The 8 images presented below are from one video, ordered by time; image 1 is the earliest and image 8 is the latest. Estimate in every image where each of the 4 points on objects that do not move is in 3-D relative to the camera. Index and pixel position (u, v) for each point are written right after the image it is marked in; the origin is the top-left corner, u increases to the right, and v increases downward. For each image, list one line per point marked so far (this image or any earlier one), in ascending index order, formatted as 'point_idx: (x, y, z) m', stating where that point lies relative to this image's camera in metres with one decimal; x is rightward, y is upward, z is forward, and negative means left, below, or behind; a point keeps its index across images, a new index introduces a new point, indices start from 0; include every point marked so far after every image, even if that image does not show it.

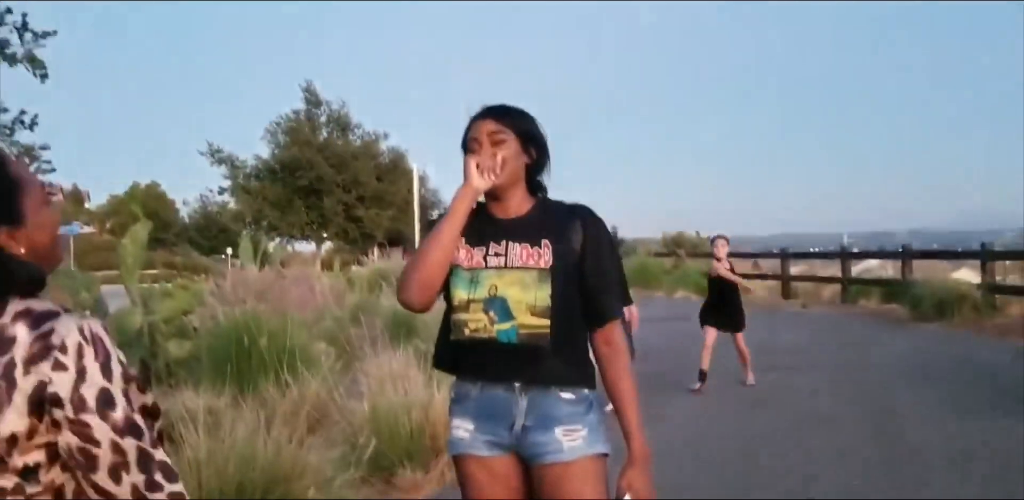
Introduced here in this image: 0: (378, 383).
0: (-0.8, -0.8, +6.7) m
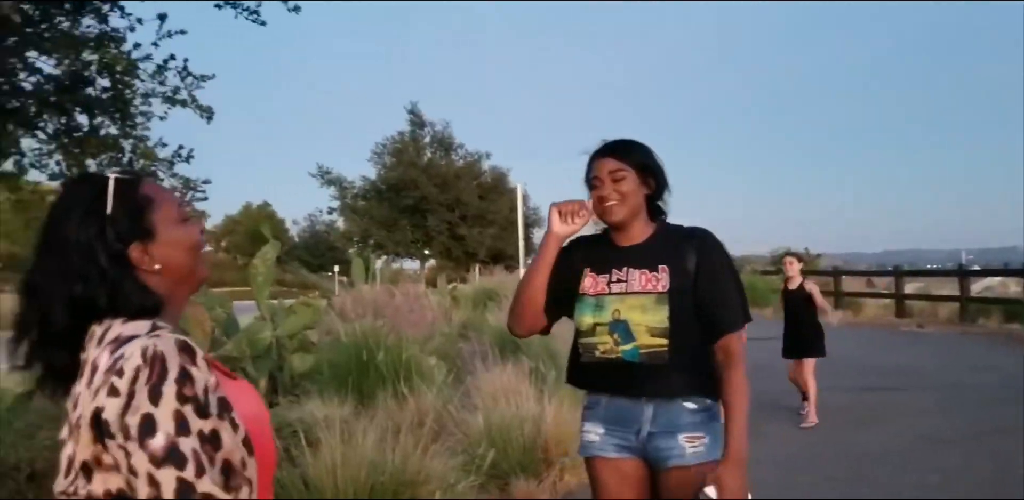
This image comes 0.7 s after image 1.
0: (-0.1, -0.9, +7.1) m
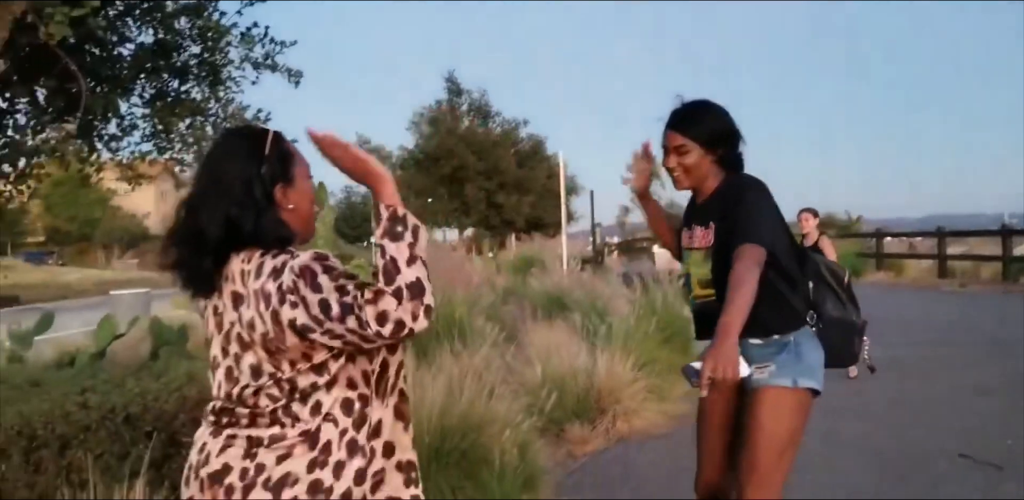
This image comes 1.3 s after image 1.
0: (+0.2, -0.6, +7.4) m
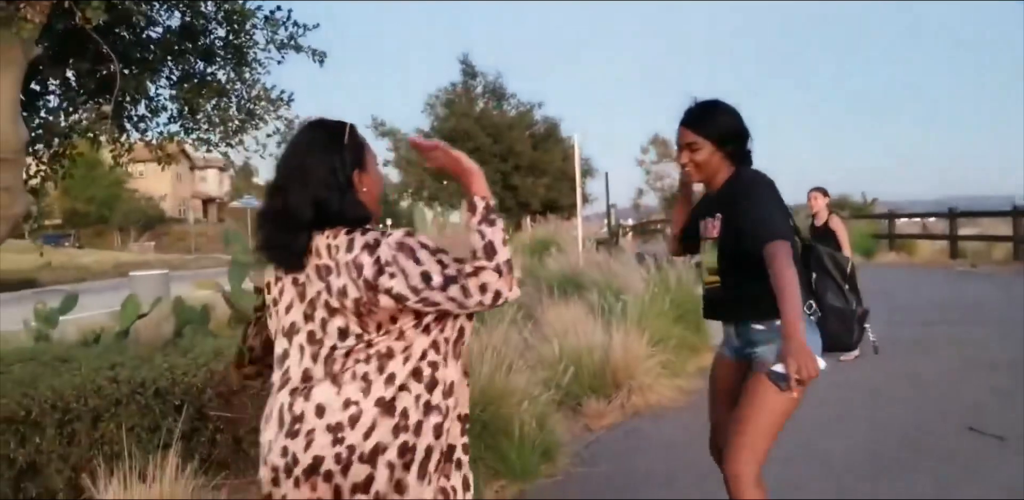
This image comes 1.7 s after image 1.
0: (+0.3, -0.5, +7.5) m
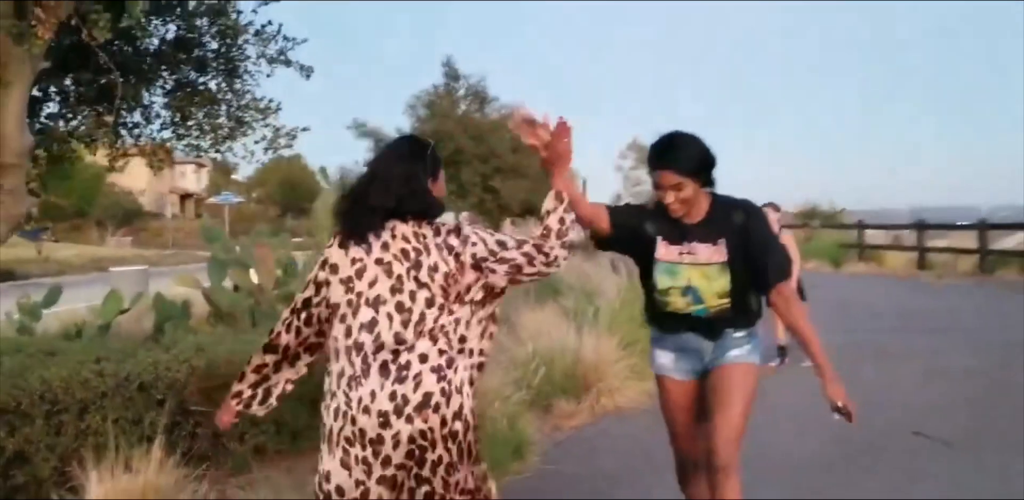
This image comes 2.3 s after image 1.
0: (+0.2, -0.5, +7.8) m
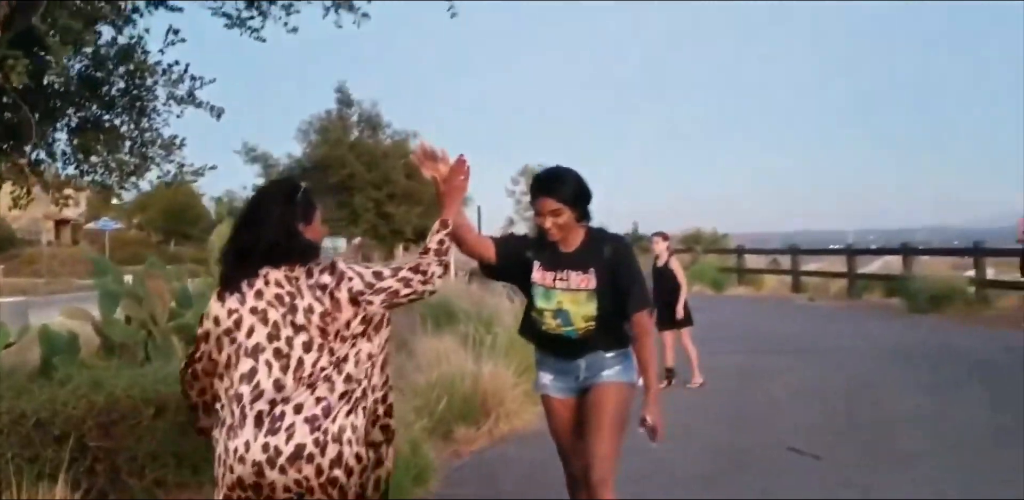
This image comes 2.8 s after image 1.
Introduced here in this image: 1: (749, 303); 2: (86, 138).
0: (-0.5, -0.7, +7.9) m
1: (+3.7, -0.8, +17.7) m
2: (-1.9, +0.5, +5.1) m
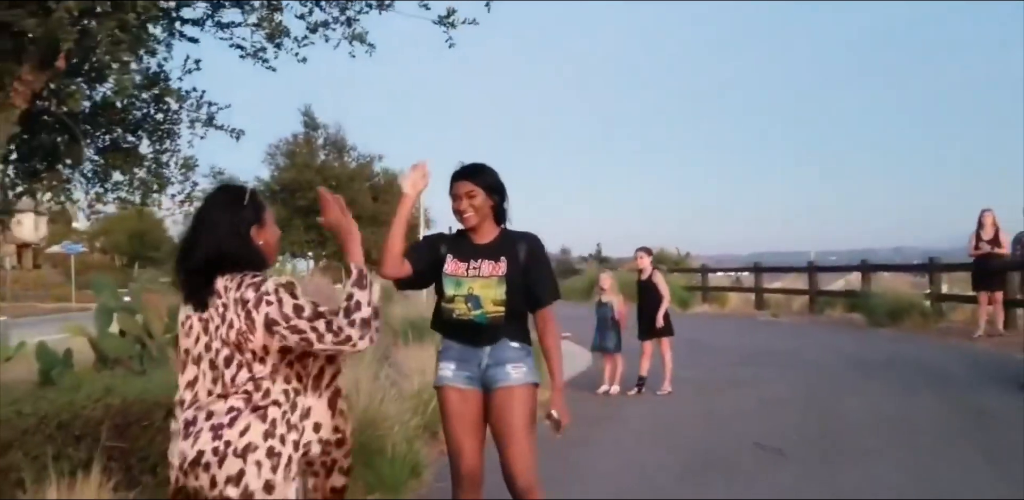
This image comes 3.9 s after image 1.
0: (-0.7, -0.8, +8.4) m
1: (+3.2, -1.1, +18.3) m
2: (-1.9, +0.4, +5.6) m
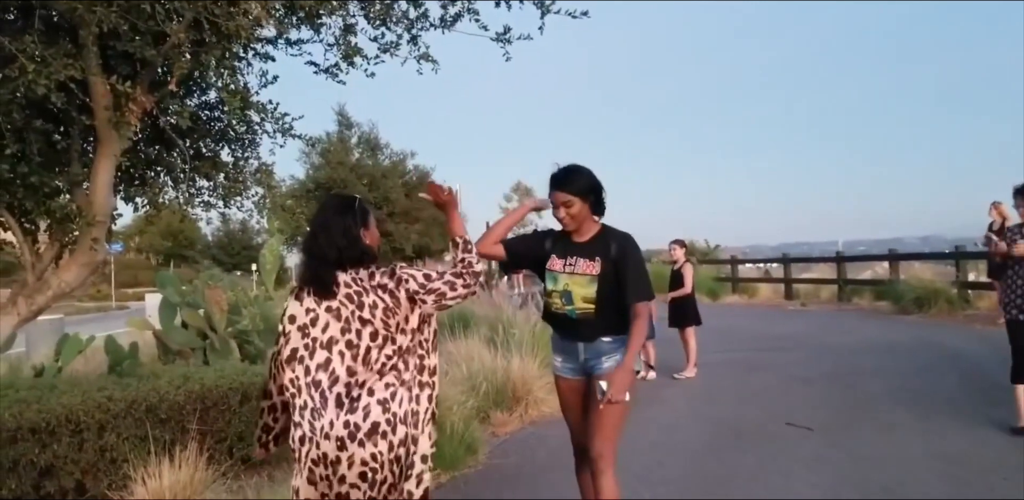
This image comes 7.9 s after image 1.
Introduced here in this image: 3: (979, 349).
0: (-0.4, -0.8, +8.9) m
1: (+3.8, -0.9, +18.8) m
2: (-1.7, +0.4, +6.2) m
3: (+4.6, -1.0, +11.4) m
